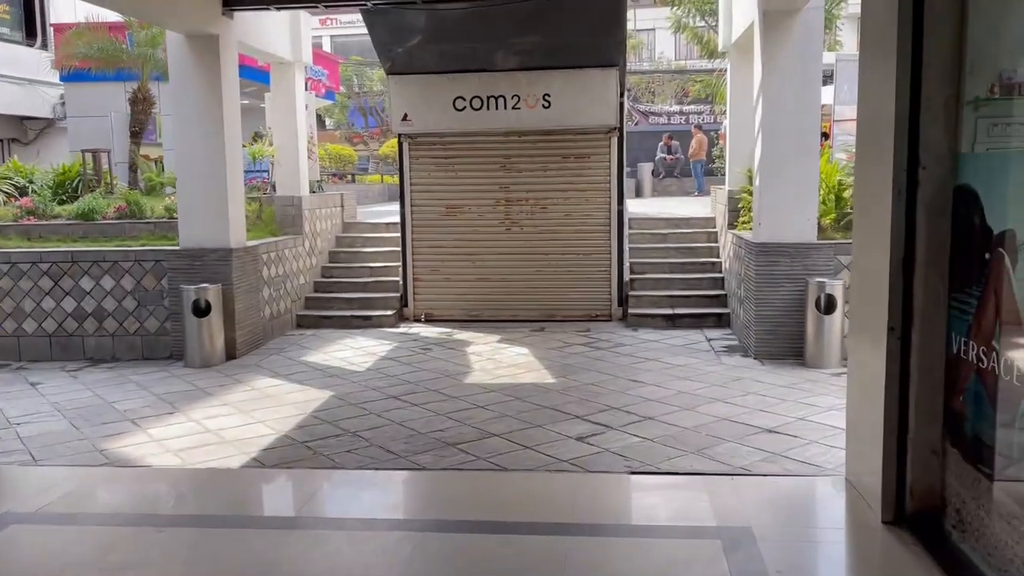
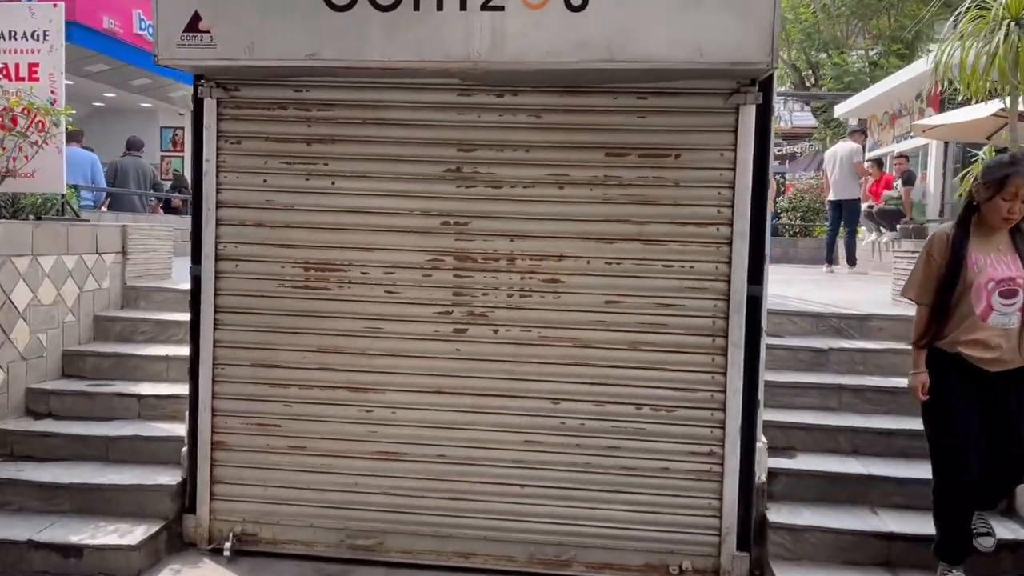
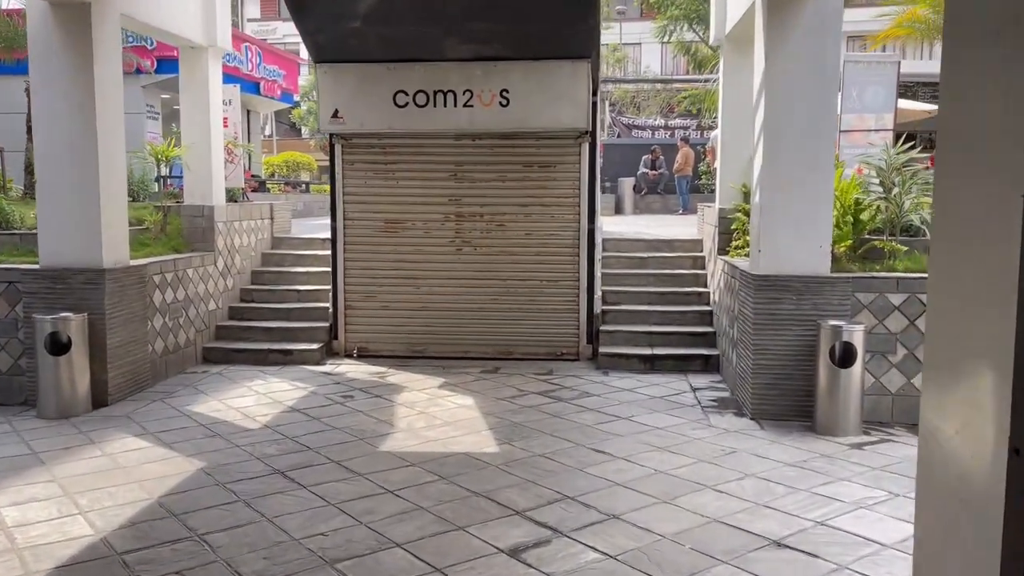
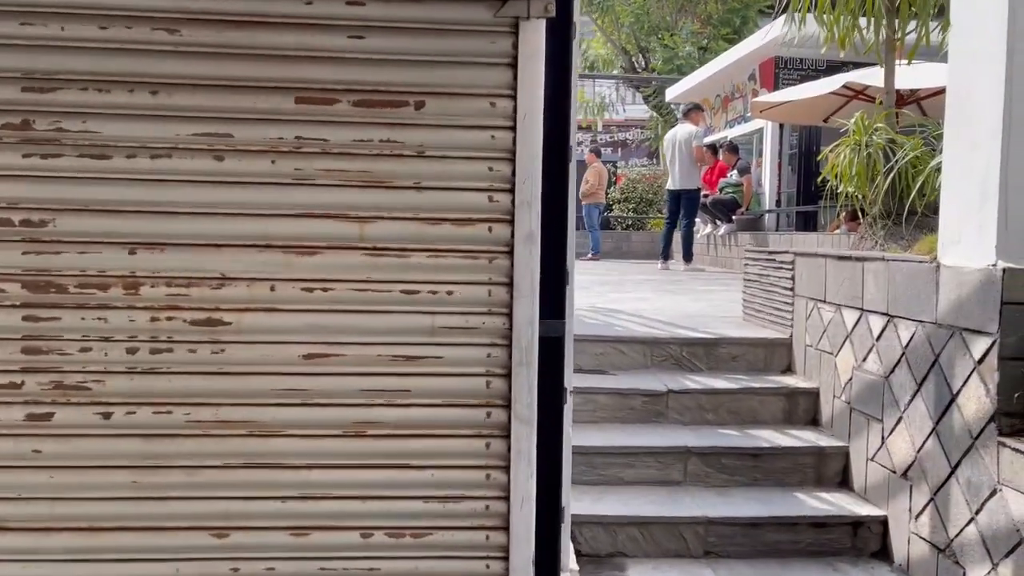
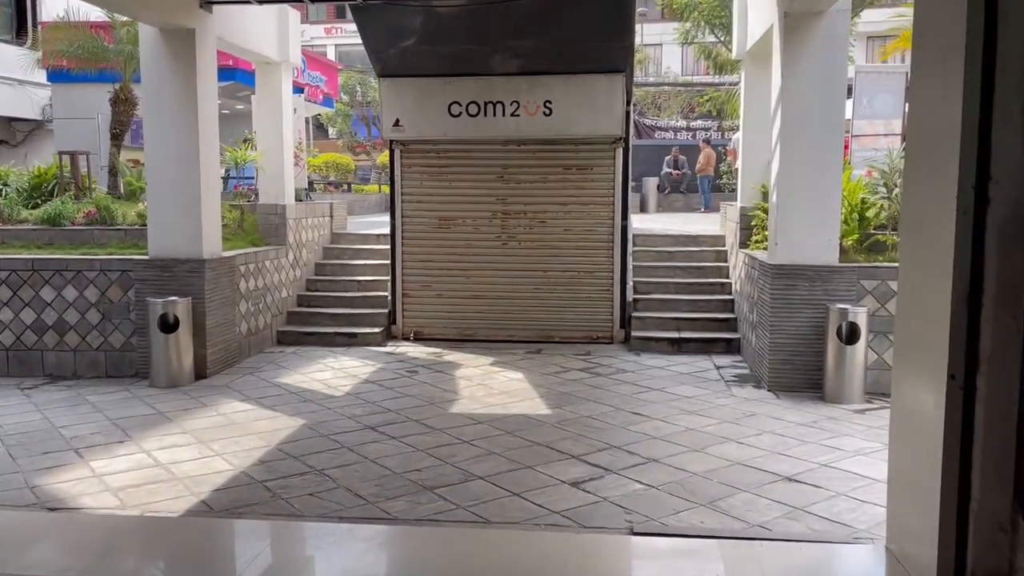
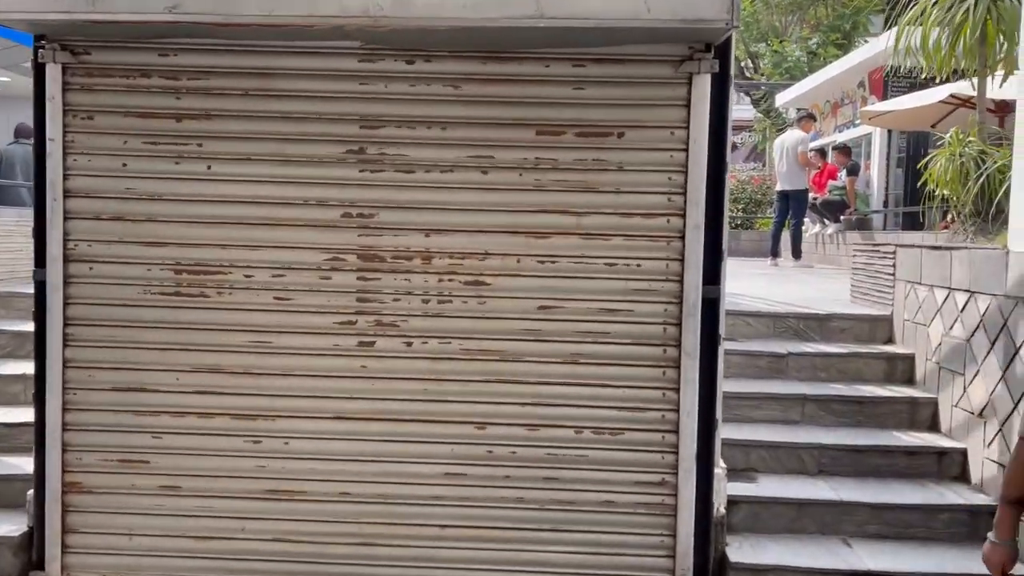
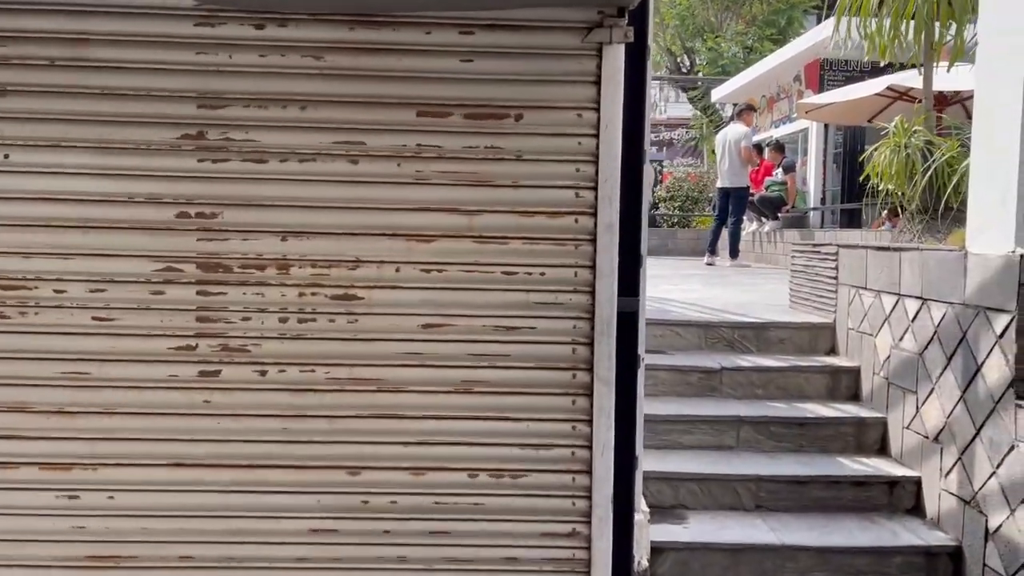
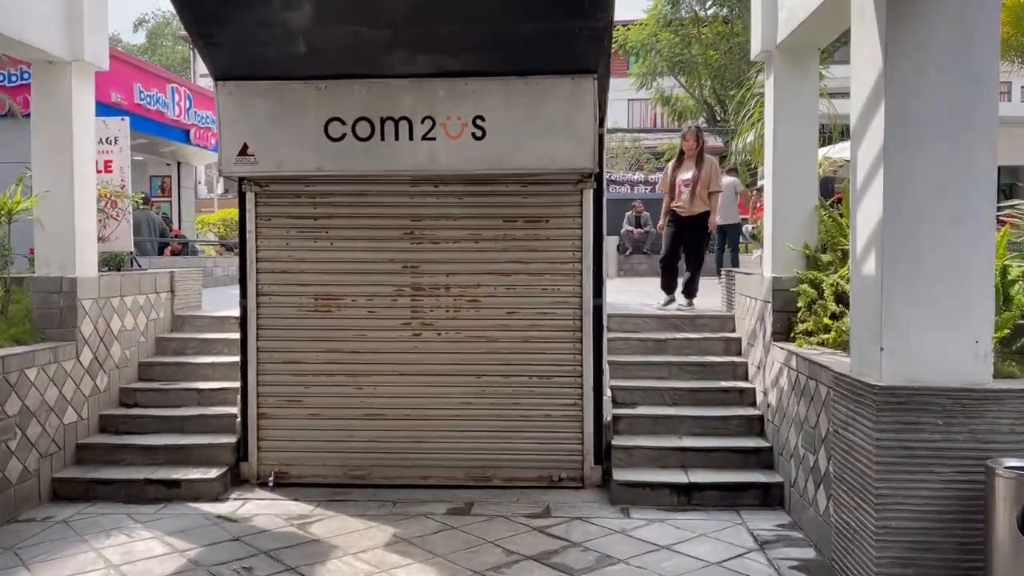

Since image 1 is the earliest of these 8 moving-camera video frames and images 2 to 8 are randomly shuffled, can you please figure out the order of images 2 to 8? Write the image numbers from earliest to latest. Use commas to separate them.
5, 3, 8, 2, 6, 7, 4
